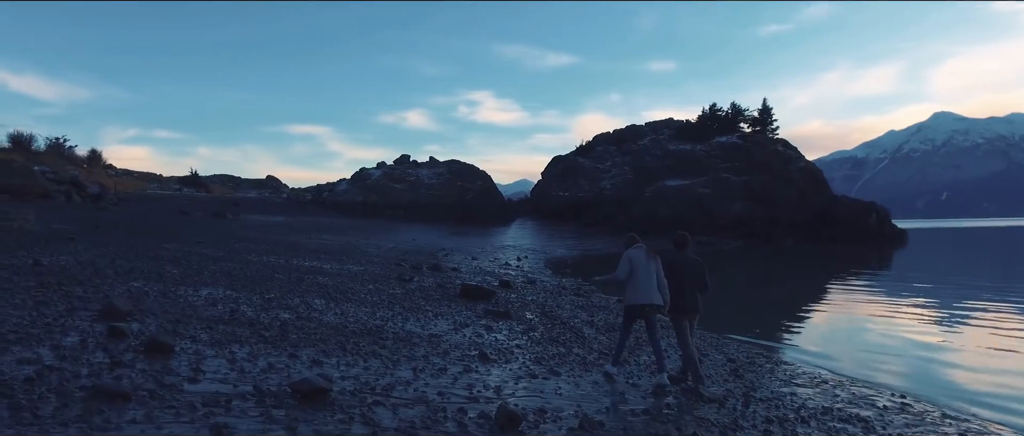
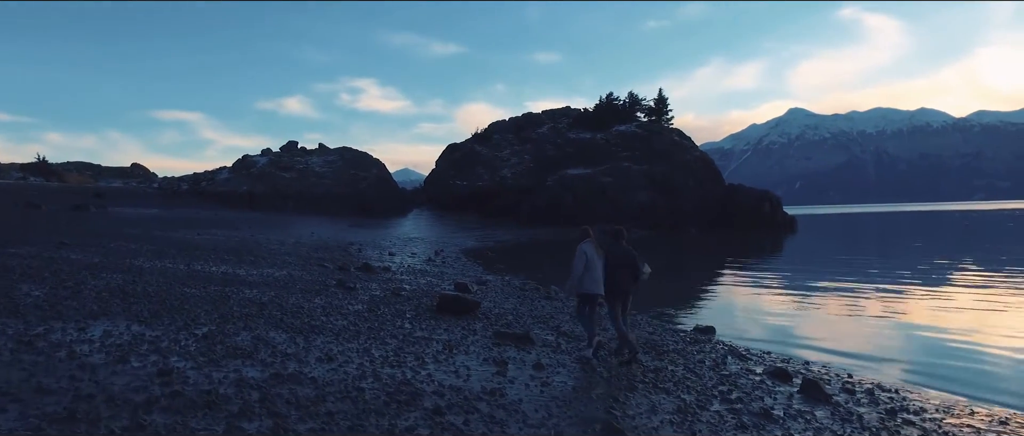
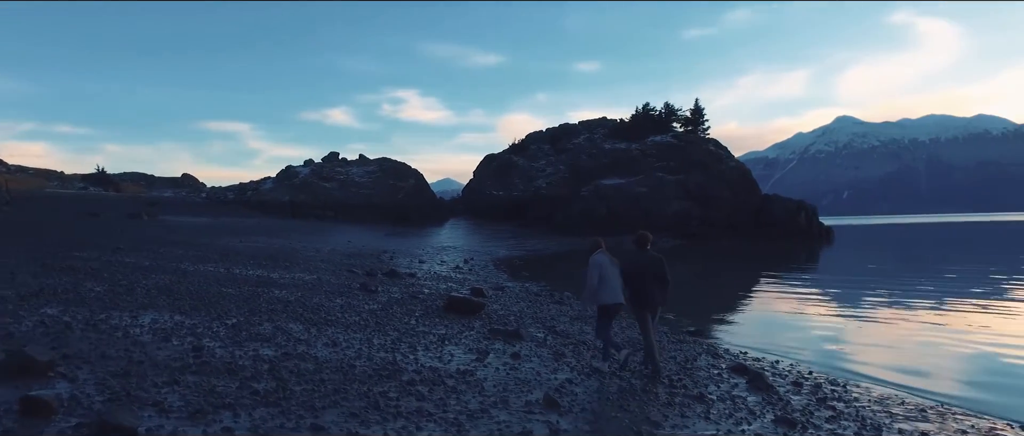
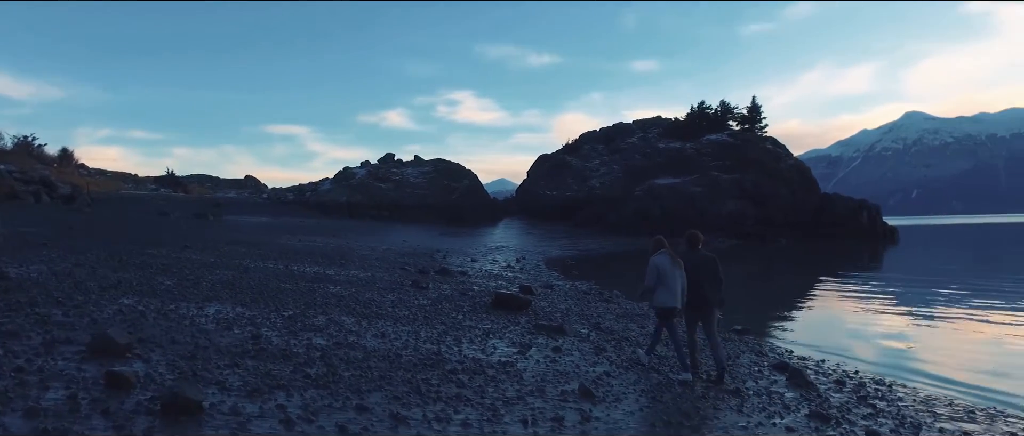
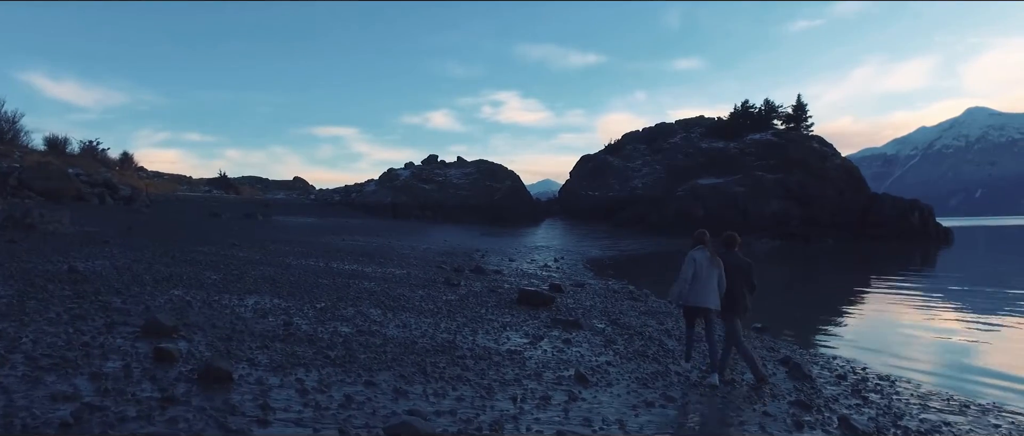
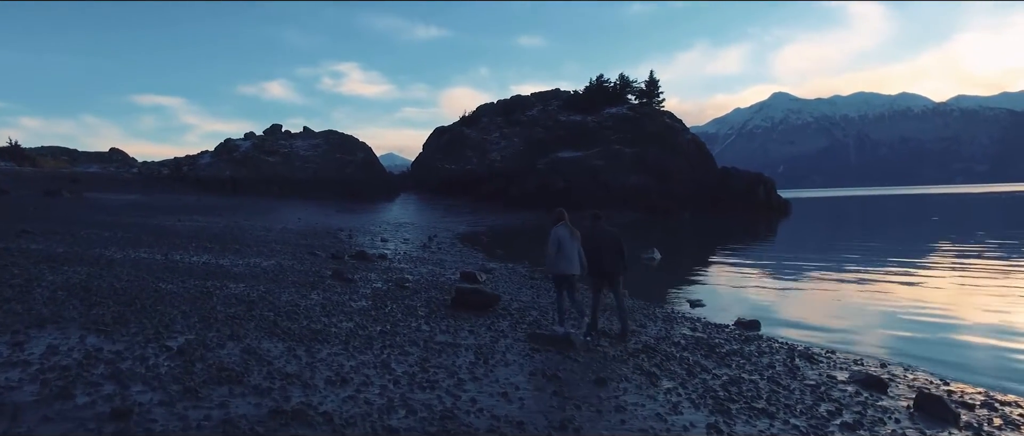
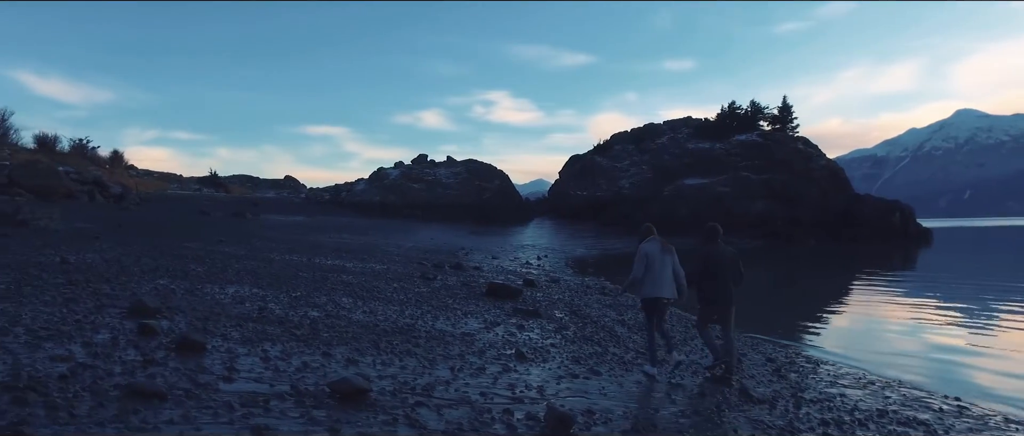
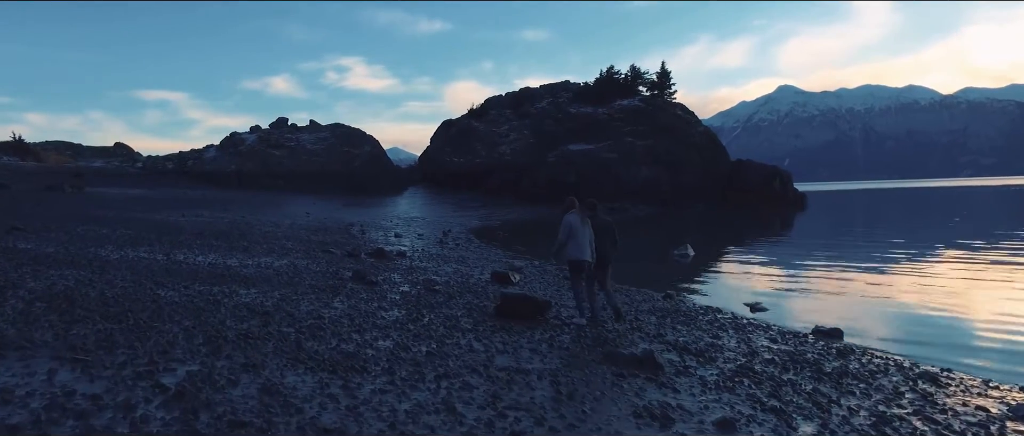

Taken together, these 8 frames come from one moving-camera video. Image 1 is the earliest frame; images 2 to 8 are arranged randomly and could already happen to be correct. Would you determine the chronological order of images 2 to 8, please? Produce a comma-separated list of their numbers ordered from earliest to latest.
7, 5, 4, 3, 2, 6, 8
